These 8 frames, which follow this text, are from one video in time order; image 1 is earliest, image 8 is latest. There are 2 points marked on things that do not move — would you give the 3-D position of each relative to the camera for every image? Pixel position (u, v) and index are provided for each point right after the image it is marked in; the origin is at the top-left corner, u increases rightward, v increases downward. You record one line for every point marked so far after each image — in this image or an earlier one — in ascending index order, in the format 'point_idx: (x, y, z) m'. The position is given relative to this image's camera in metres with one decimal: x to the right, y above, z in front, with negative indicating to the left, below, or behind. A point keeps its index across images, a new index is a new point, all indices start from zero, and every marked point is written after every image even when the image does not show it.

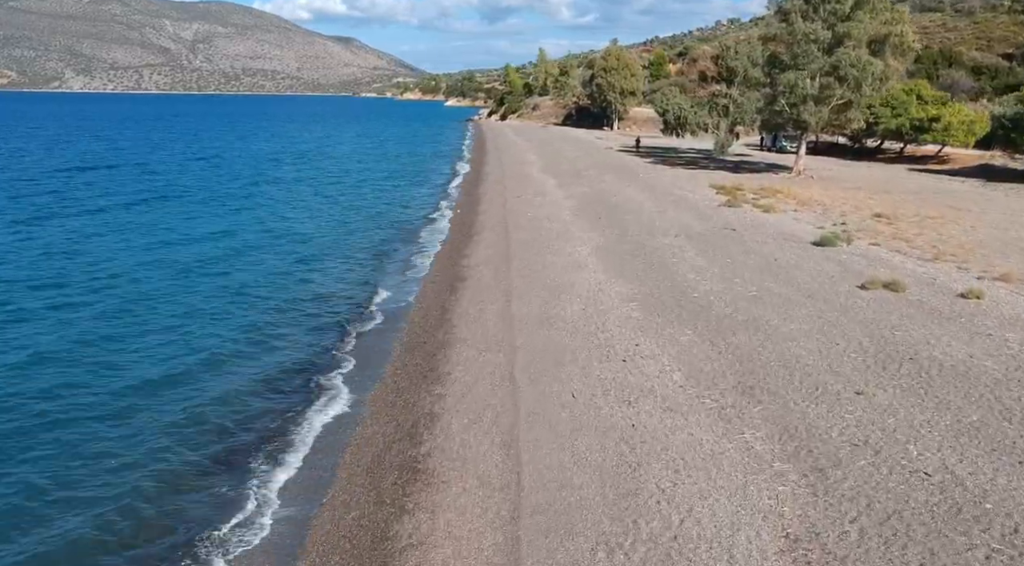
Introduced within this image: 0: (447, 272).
0: (-1.8, +0.2, +19.4) m
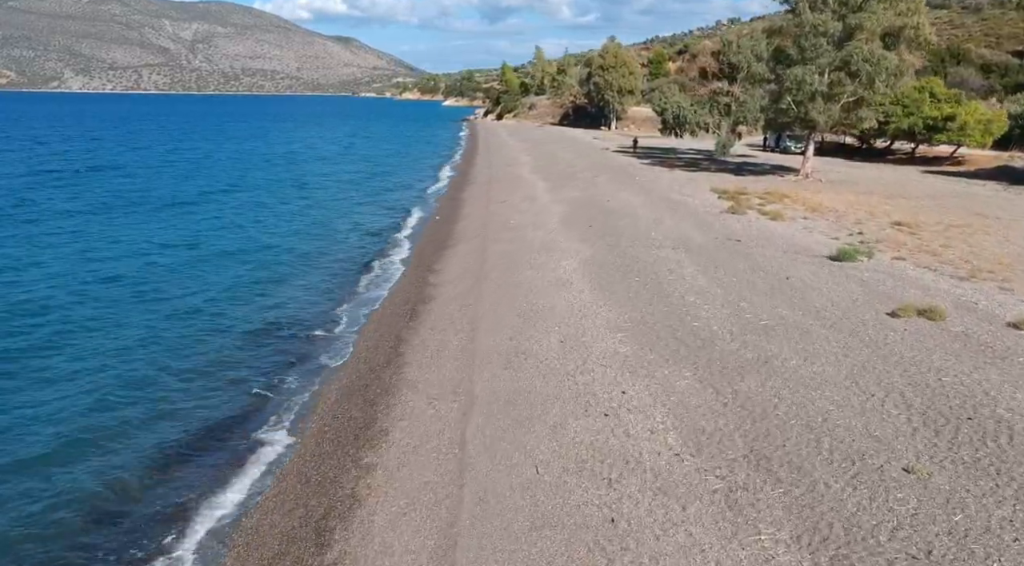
0: (-2.4, -0.3, +17.0) m
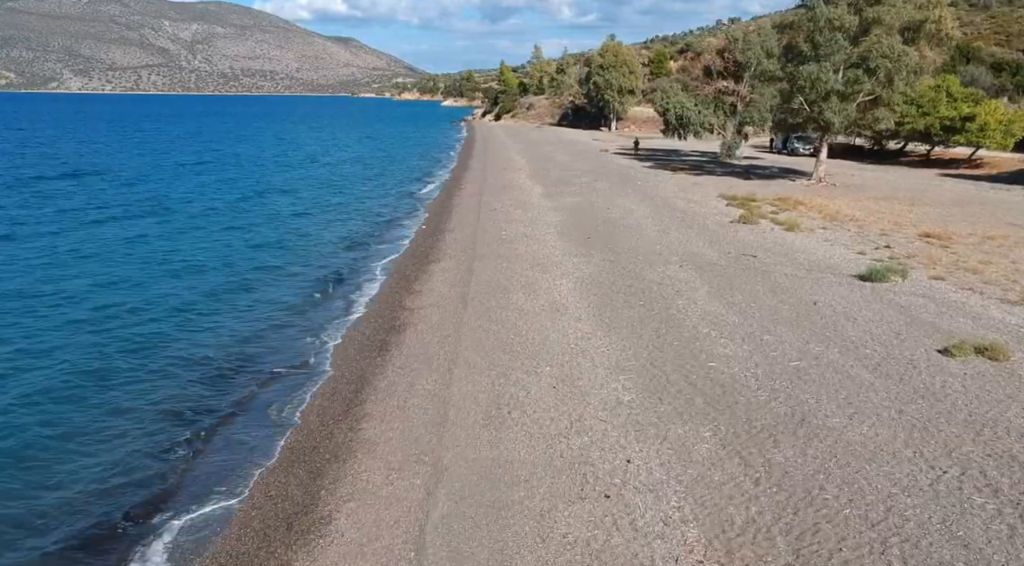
0: (-2.6, -0.8, +14.9) m
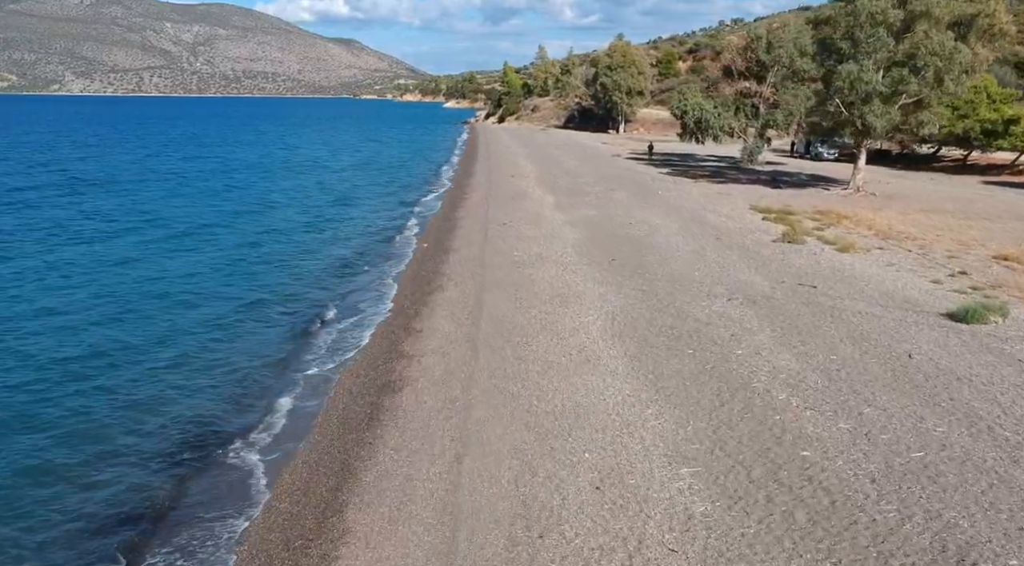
0: (-2.3, -1.5, +12.2) m
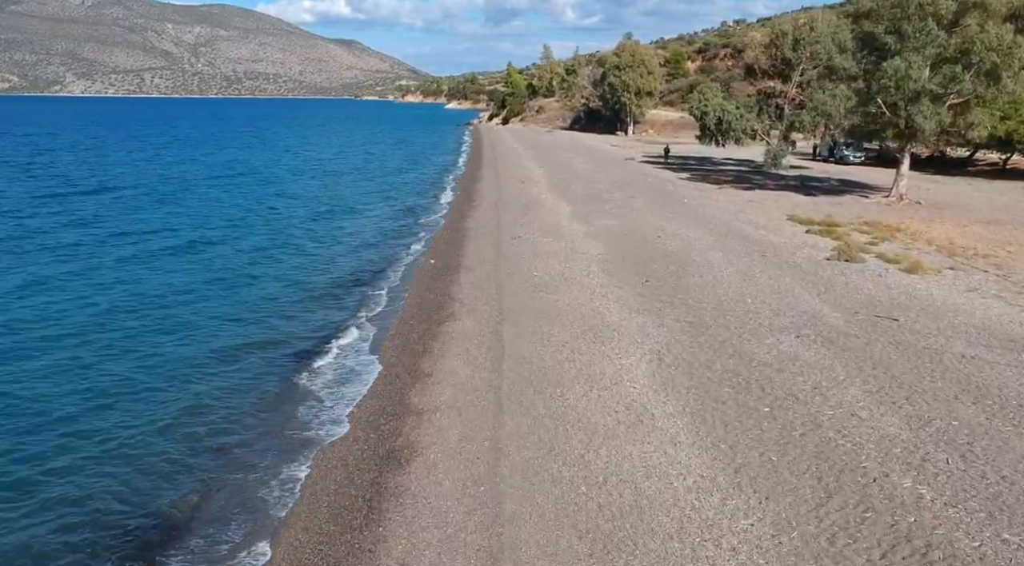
0: (-1.8, -2.1, +9.8) m
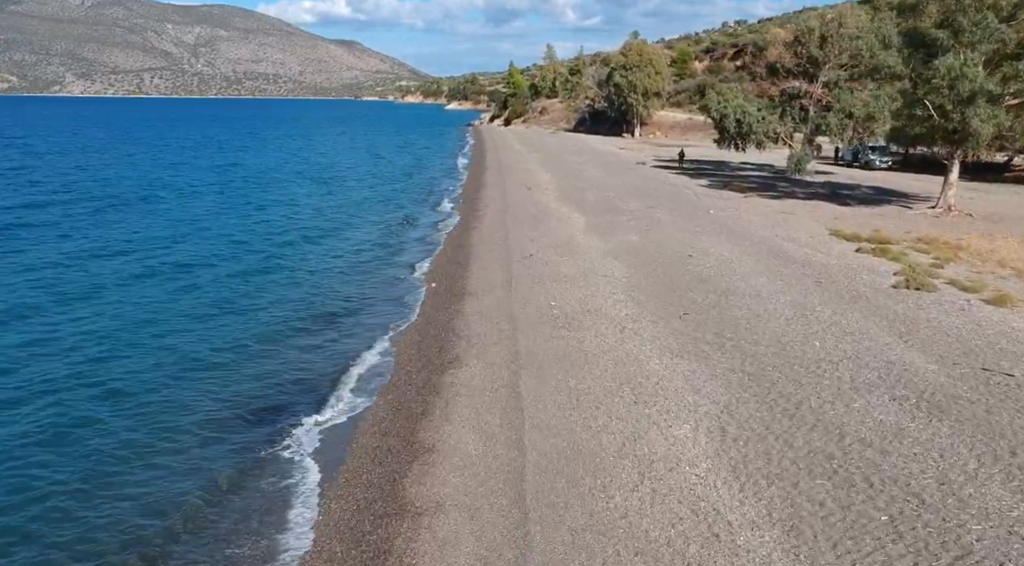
0: (-1.5, -2.7, +7.3) m
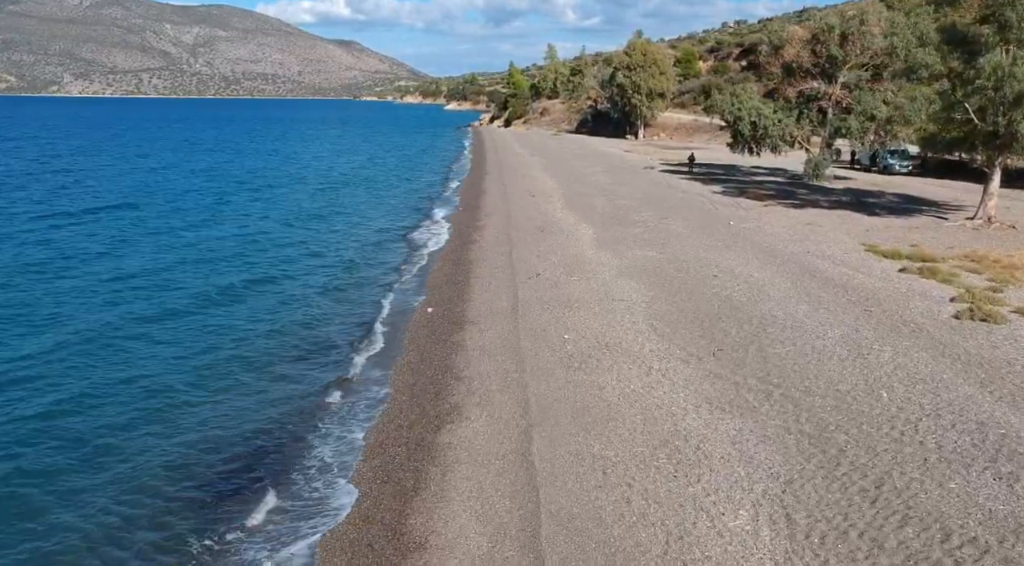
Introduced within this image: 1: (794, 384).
0: (-1.4, -3.3, +5.4) m
1: (+4.3, -1.5, +10.9) m
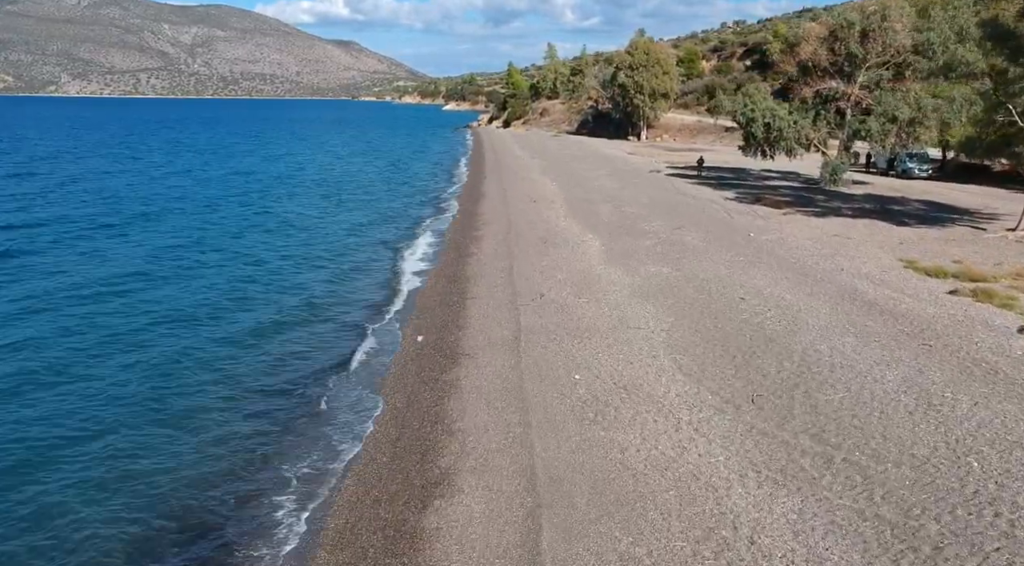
0: (-1.3, -3.8, +3.4) m
1: (+4.3, -2.0, +9.0) m
